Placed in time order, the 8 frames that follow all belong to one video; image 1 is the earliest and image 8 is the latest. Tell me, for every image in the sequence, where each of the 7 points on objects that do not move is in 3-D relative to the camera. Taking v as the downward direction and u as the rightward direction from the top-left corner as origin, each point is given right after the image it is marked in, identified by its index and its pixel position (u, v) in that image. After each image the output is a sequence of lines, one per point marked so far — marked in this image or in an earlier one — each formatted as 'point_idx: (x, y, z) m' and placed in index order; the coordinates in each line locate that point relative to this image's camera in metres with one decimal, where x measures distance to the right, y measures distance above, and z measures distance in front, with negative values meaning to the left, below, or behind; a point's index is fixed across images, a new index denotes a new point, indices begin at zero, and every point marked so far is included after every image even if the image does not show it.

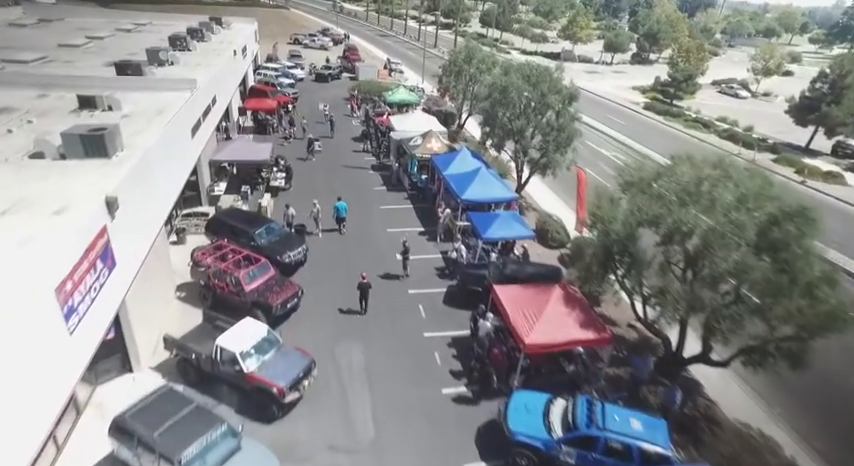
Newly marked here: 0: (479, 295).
0: (+1.8, -2.1, +17.3) m
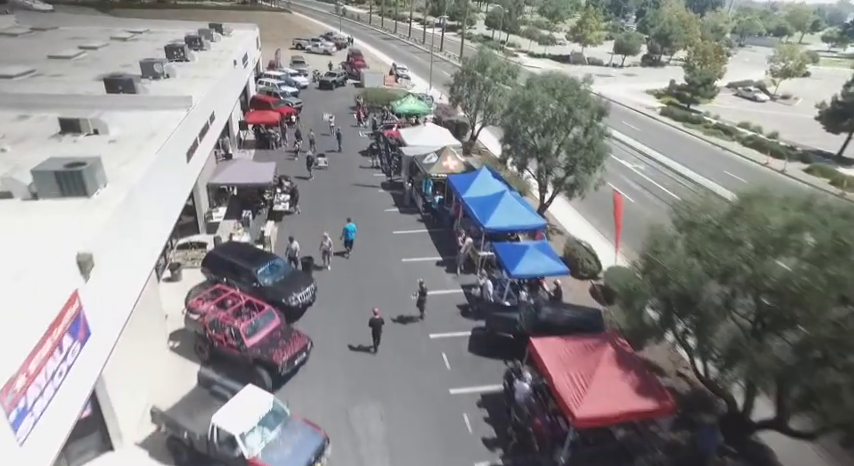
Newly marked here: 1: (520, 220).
0: (+2.5, -3.3, +15.4) m
1: (+3.5, +0.5, +18.9) m
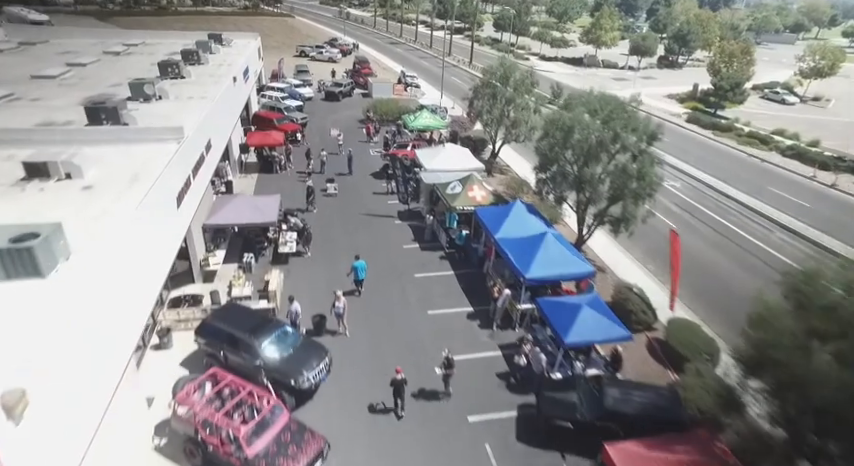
0: (+3.4, -4.8, +12.7) m
1: (+4.4, -1.1, +16.2) m
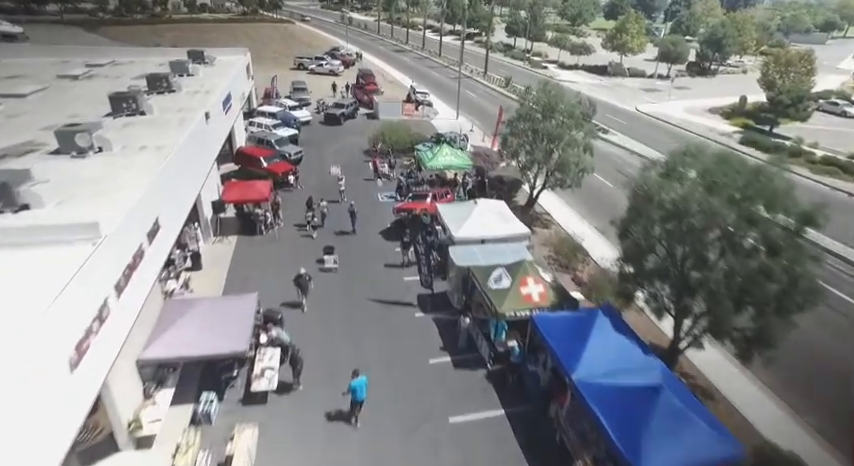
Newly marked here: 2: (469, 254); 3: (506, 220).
0: (+4.4, -8.0, +6.6) m
1: (+5.4, -4.3, +10.1) m
2: (+1.5, -0.6, +17.8) m
3: (+3.0, +0.6, +19.6) m
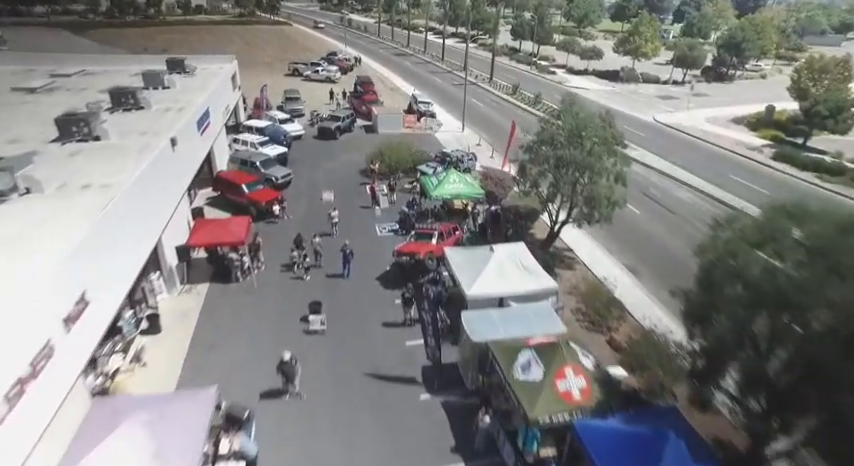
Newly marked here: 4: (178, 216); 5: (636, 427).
0: (+4.6, -9.8, +3.1) m
1: (+5.6, -6.0, +6.6) m
2: (+1.6, -2.3, +14.4) m
3: (+3.2, -1.2, +16.1) m
4: (-9.2, +0.6, +18.9) m
5: (+4.1, -3.9, +10.4) m
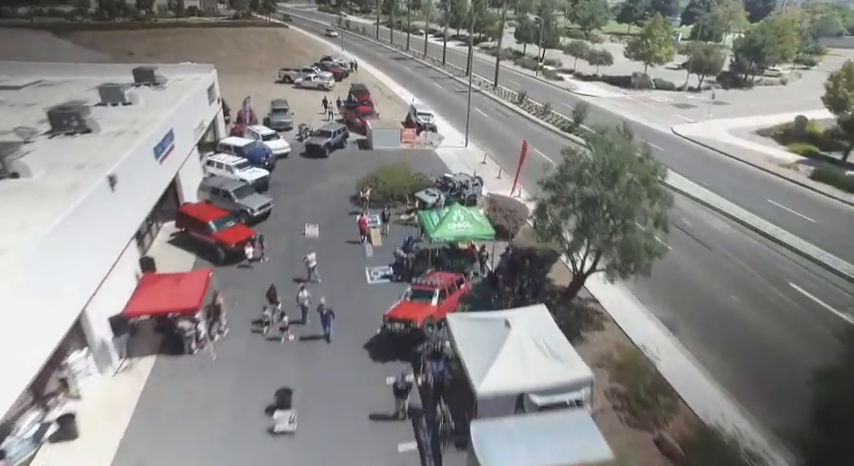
0: (+4.6, -11.6, -0.5) m
1: (+5.5, -7.8, +3.0) m
2: (+1.6, -4.1, +10.8) m
3: (+3.1, -3.0, +12.5) m
4: (-9.3, -1.2, +15.3) m
5: (+4.1, -5.7, +6.7) m
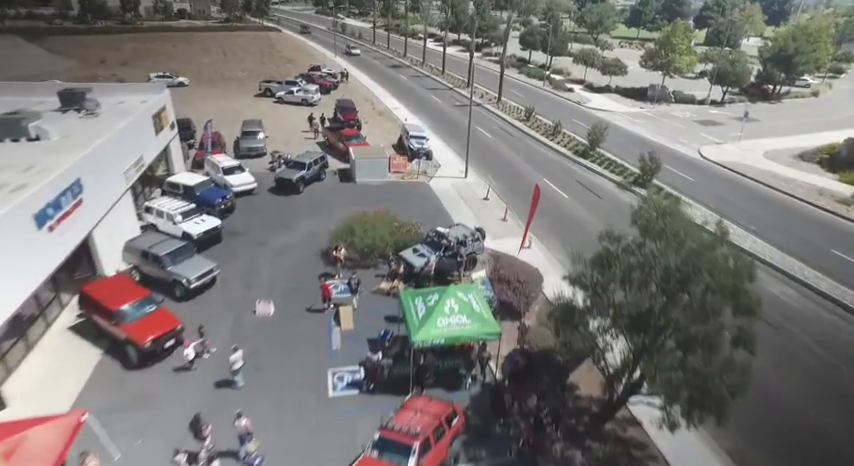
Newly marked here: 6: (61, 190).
0: (+3.9, -14.3, -5.6) m
1: (+4.9, -10.5, -2.1) m
2: (+1.0, -6.9, +5.6) m
3: (+2.6, -5.7, +7.4) m
4: (-9.8, -3.9, +10.2) m
5: (+3.5, -8.4, +1.6) m
6: (-11.3, +1.2, +15.7) m
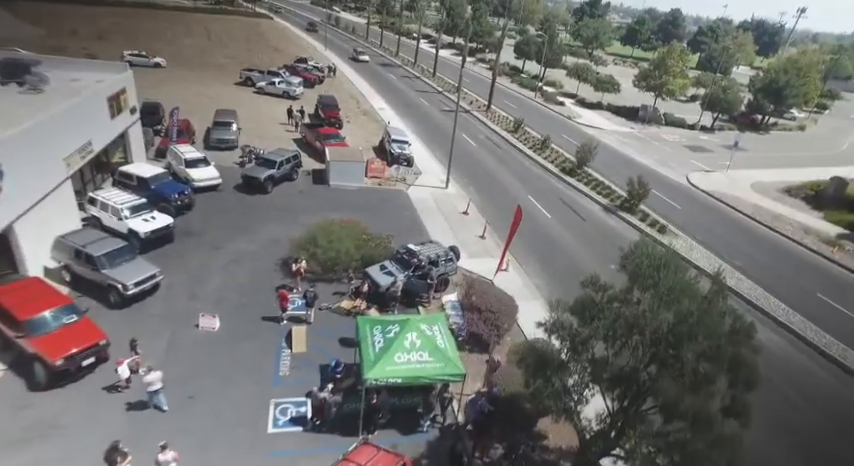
0: (+2.7, -15.1, -7.1) m
1: (+3.8, -11.5, -3.5) m
2: (-0.1, -7.5, +4.1) m
3: (+1.5, -6.5, +5.9) m
4: (-10.8, -3.7, +8.3) m
5: (+2.4, -9.2, +0.1) m
6: (-12.1, +1.4, +13.8) m
